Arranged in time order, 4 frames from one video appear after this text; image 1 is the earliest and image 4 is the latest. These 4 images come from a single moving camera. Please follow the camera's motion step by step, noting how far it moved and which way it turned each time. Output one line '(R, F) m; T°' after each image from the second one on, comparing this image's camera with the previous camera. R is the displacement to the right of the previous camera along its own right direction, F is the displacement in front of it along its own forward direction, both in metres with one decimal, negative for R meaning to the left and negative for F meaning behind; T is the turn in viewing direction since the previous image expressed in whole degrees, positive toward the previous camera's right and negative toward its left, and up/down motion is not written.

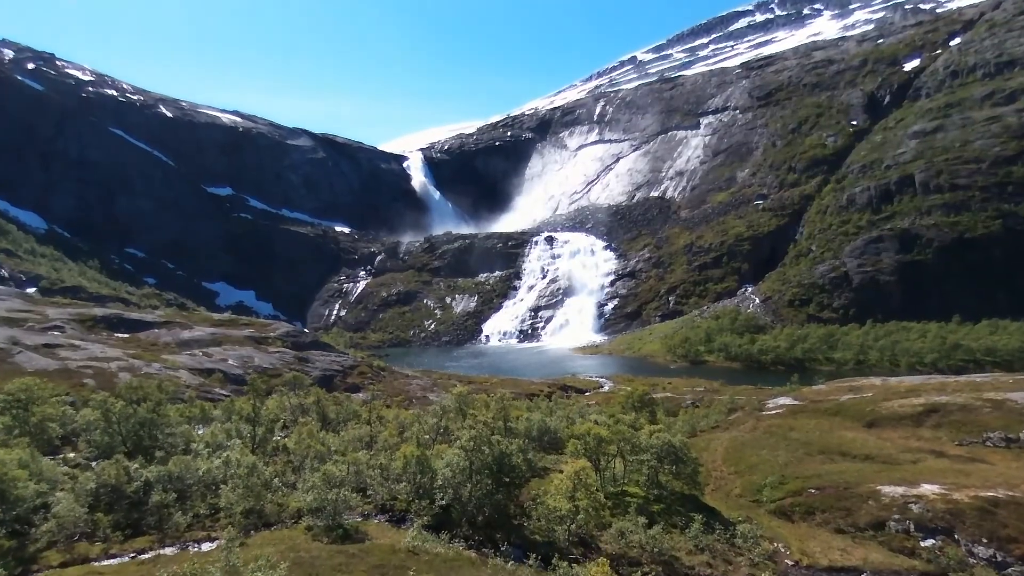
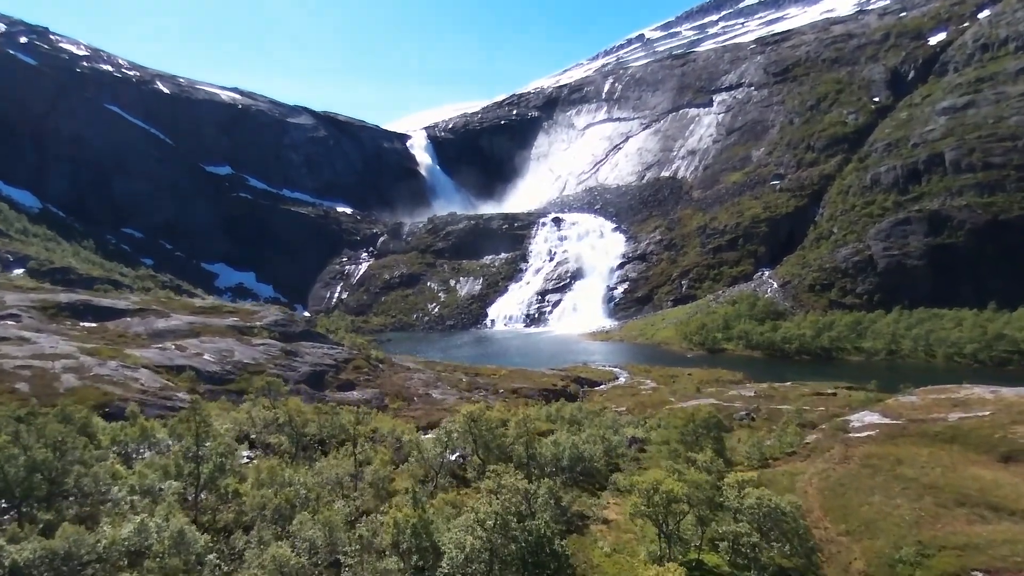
(-1.0, +8.0) m; 0°
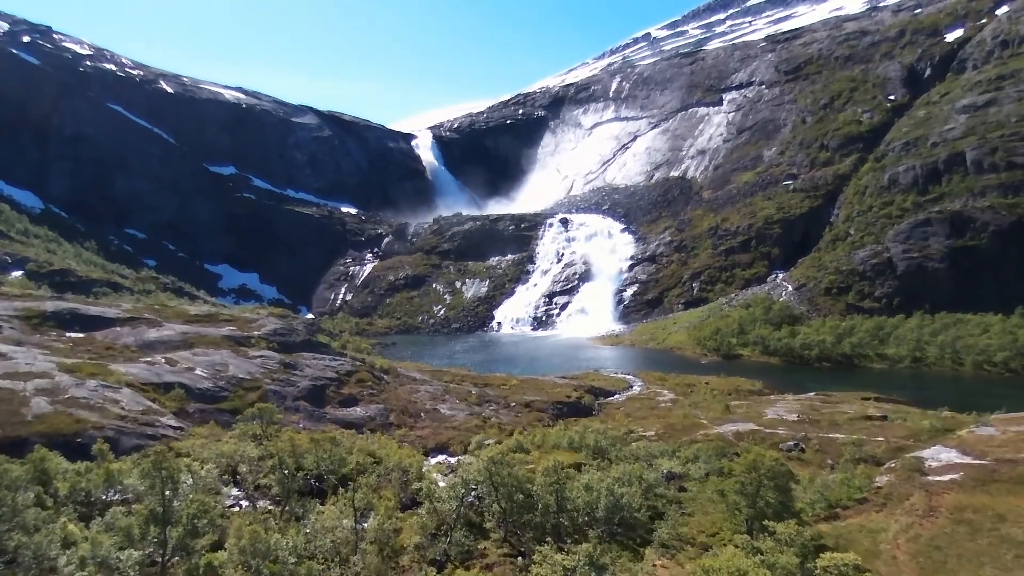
(-0.9, +4.1) m; 0°
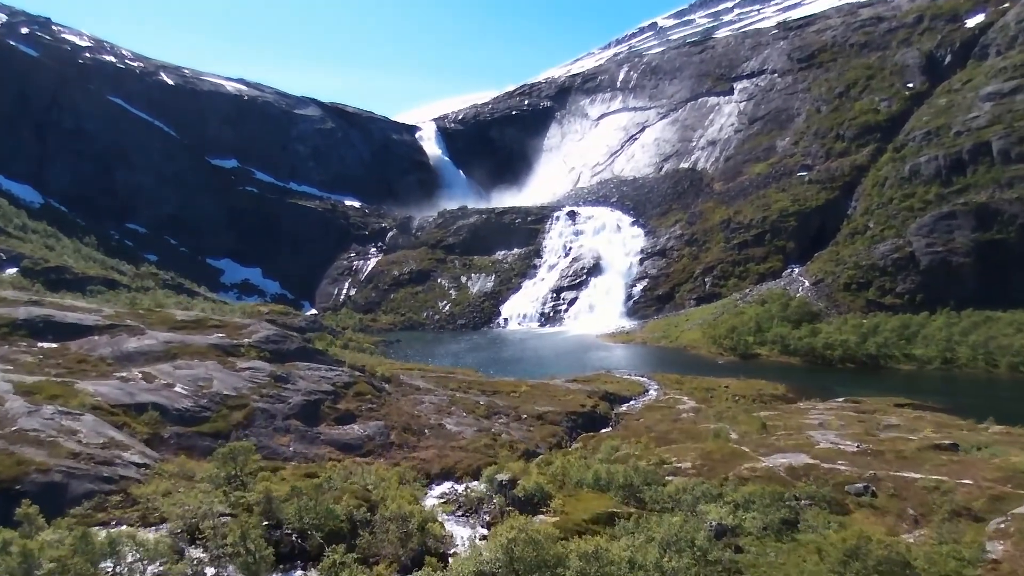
(-0.6, +5.3) m; 0°
